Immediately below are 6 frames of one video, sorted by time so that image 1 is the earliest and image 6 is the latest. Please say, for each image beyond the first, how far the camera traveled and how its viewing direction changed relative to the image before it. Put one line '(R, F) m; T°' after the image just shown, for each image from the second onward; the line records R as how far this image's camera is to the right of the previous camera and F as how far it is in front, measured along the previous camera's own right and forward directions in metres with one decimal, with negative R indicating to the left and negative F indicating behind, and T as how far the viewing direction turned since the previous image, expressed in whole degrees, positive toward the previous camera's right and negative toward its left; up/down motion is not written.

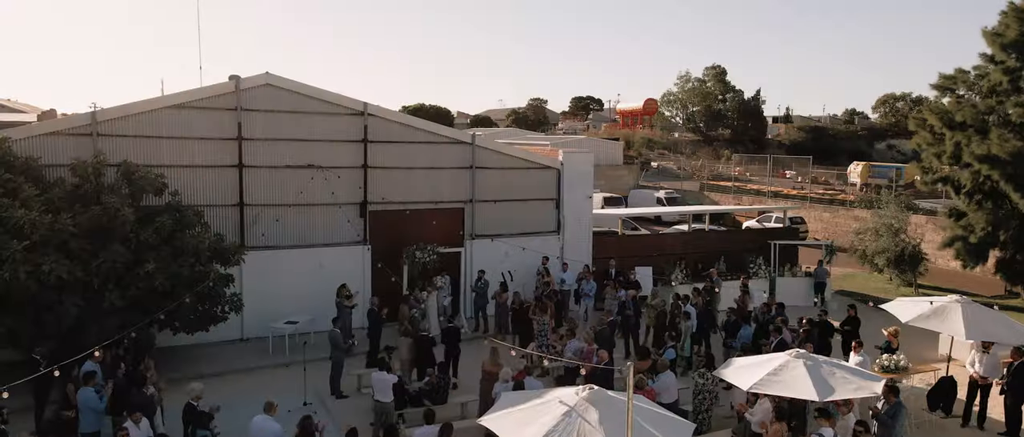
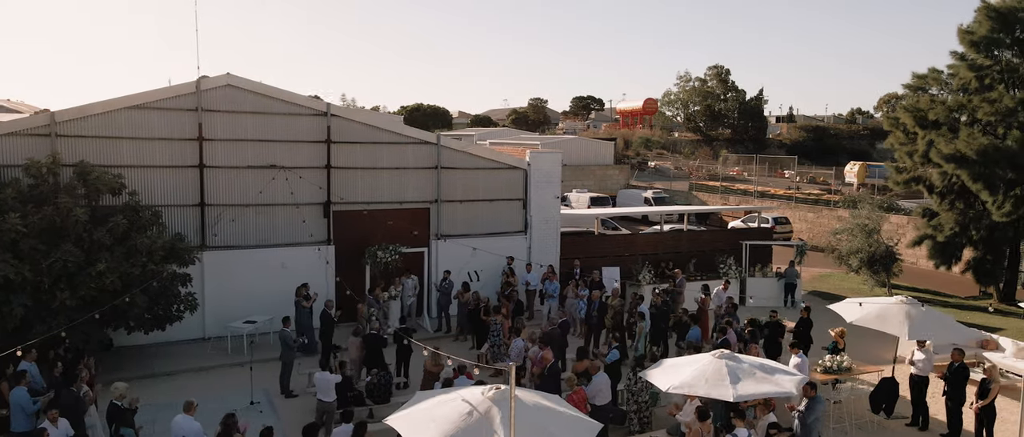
(+1.0, 0.0) m; 0°
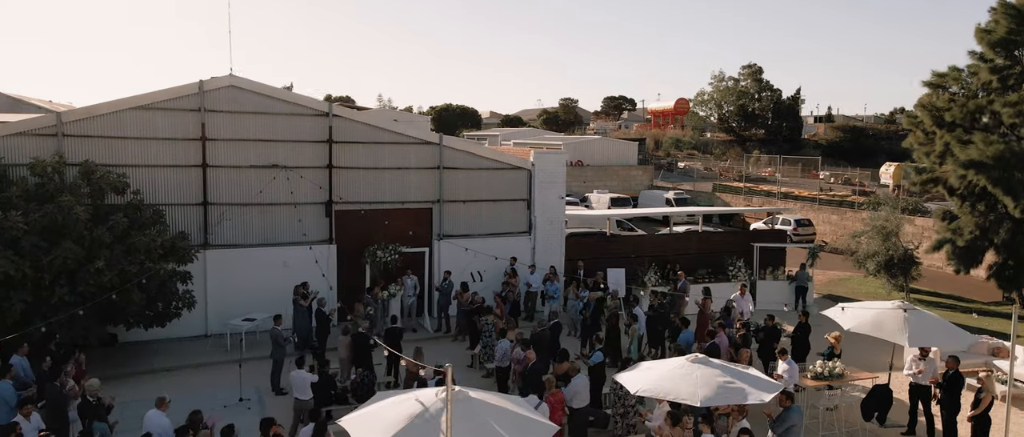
(+0.8, +0.1) m; -3°
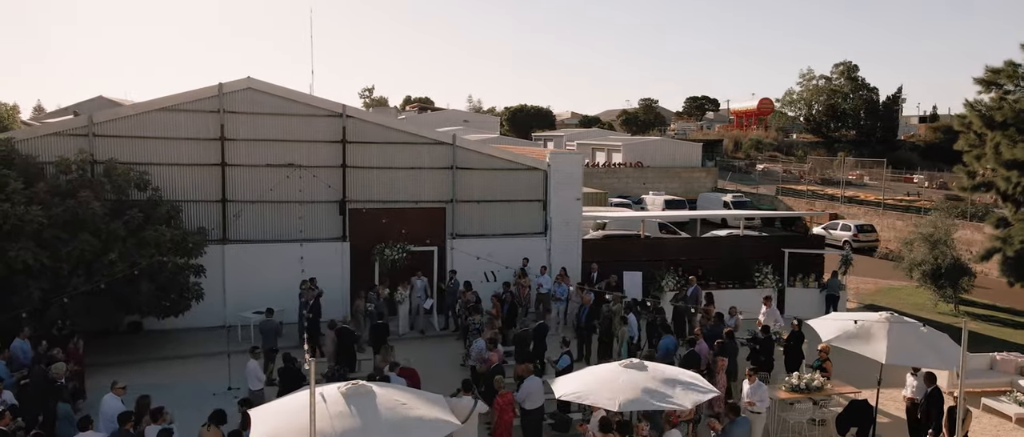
(+1.9, +0.1) m; -7°
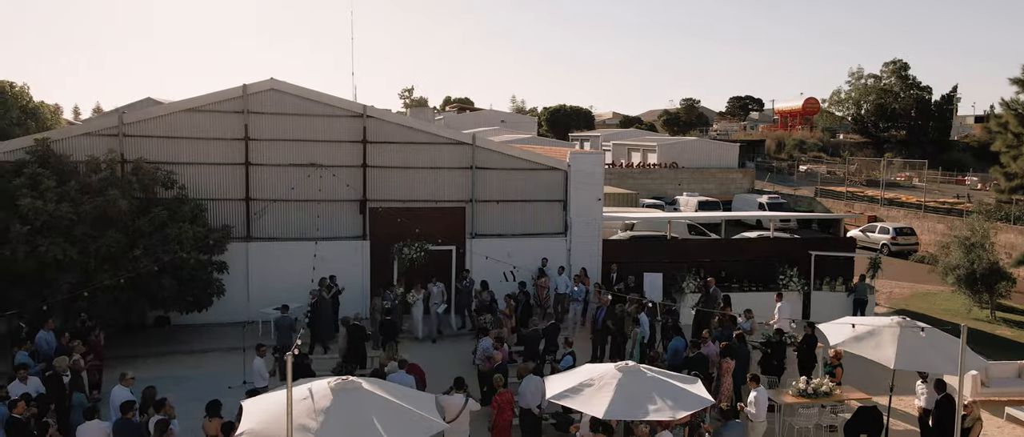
(+0.6, 0.0) m; -3°
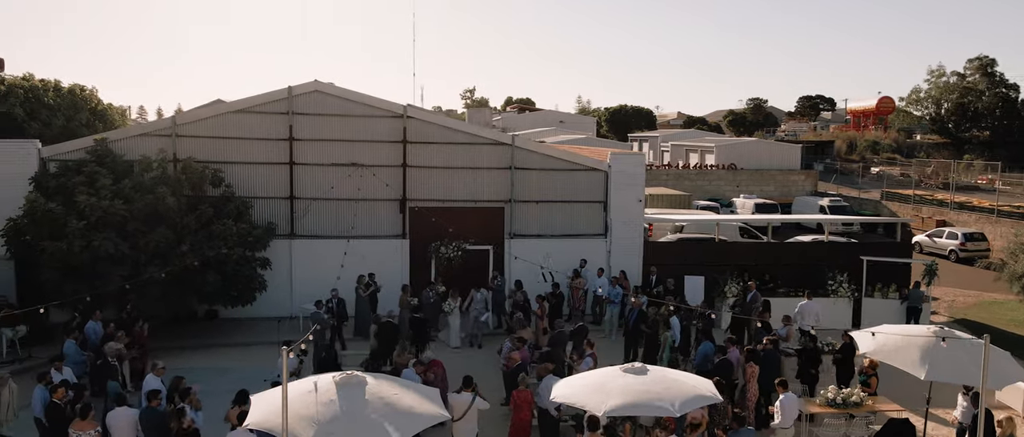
(+0.7, 0.0) m; -5°
